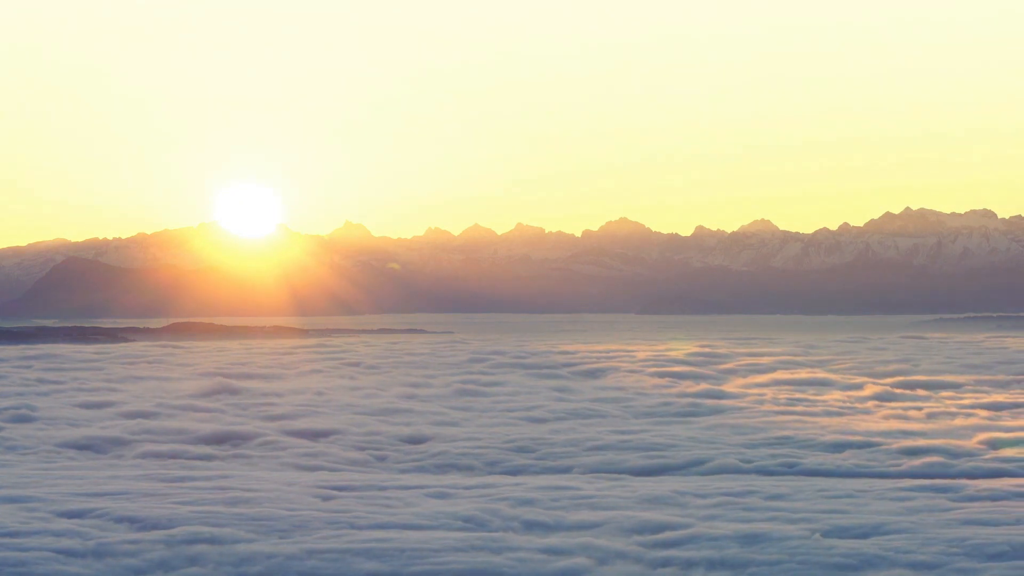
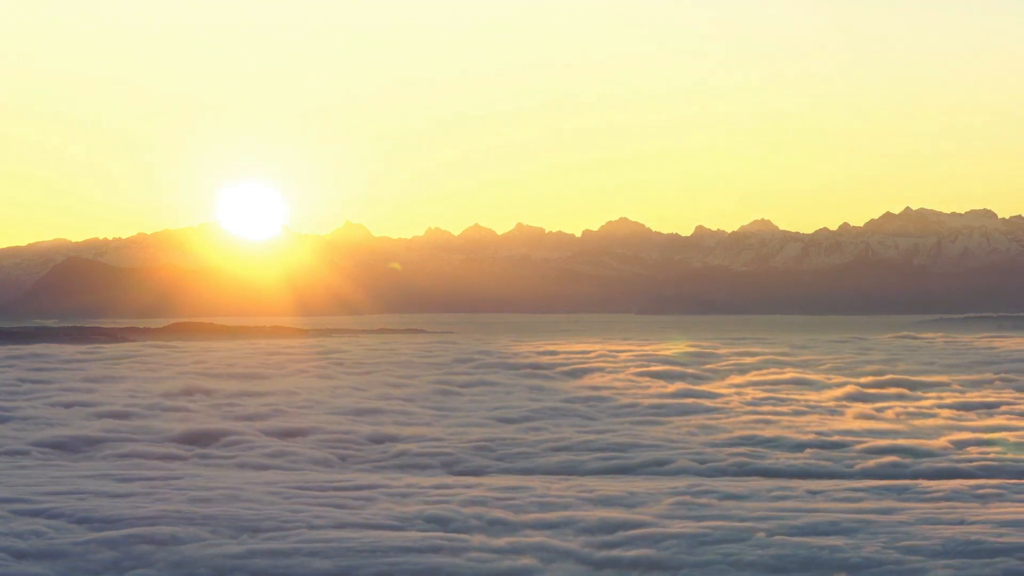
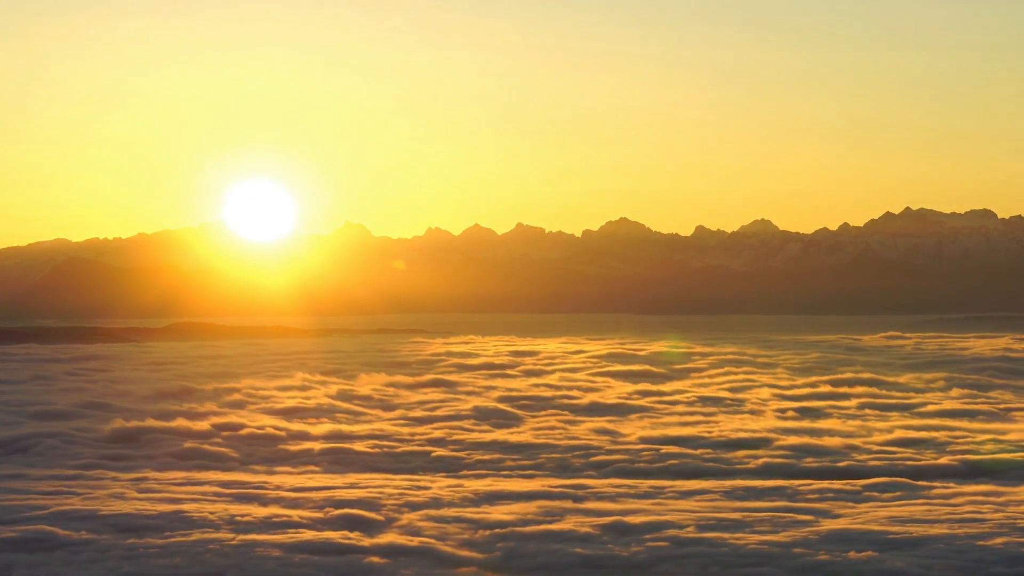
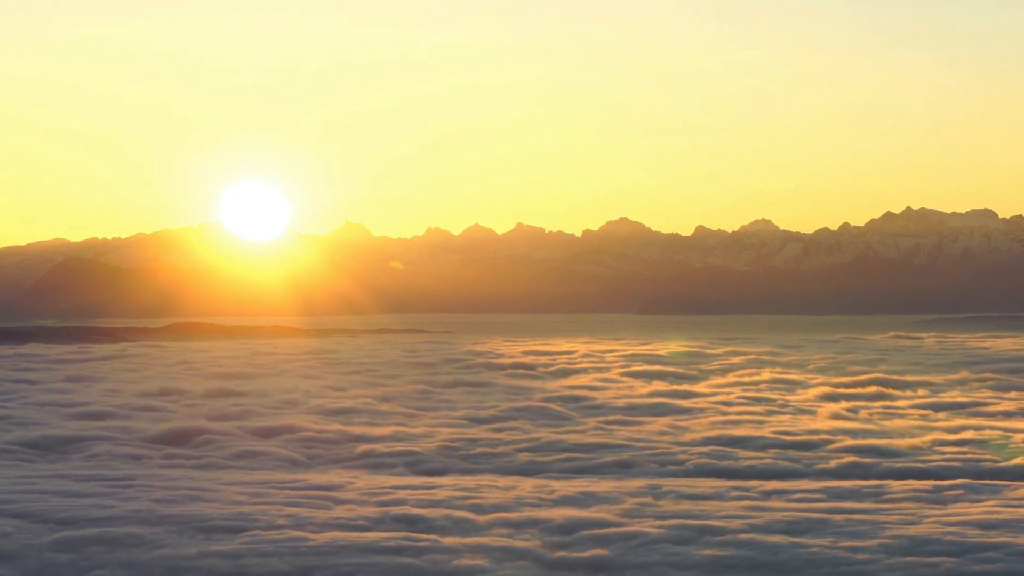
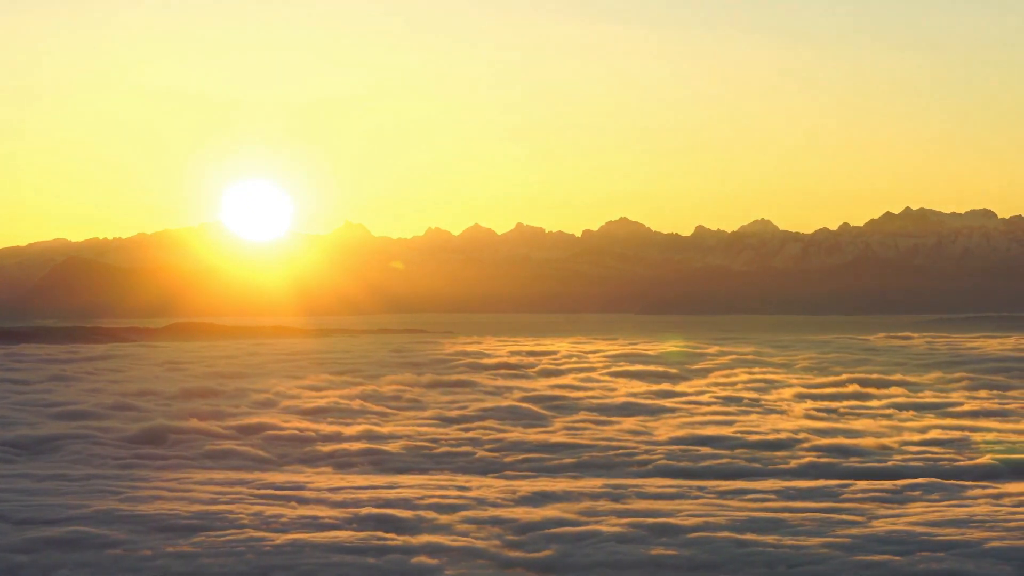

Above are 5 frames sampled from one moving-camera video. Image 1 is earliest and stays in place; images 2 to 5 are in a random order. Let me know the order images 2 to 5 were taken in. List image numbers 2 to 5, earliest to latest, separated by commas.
2, 4, 5, 3
